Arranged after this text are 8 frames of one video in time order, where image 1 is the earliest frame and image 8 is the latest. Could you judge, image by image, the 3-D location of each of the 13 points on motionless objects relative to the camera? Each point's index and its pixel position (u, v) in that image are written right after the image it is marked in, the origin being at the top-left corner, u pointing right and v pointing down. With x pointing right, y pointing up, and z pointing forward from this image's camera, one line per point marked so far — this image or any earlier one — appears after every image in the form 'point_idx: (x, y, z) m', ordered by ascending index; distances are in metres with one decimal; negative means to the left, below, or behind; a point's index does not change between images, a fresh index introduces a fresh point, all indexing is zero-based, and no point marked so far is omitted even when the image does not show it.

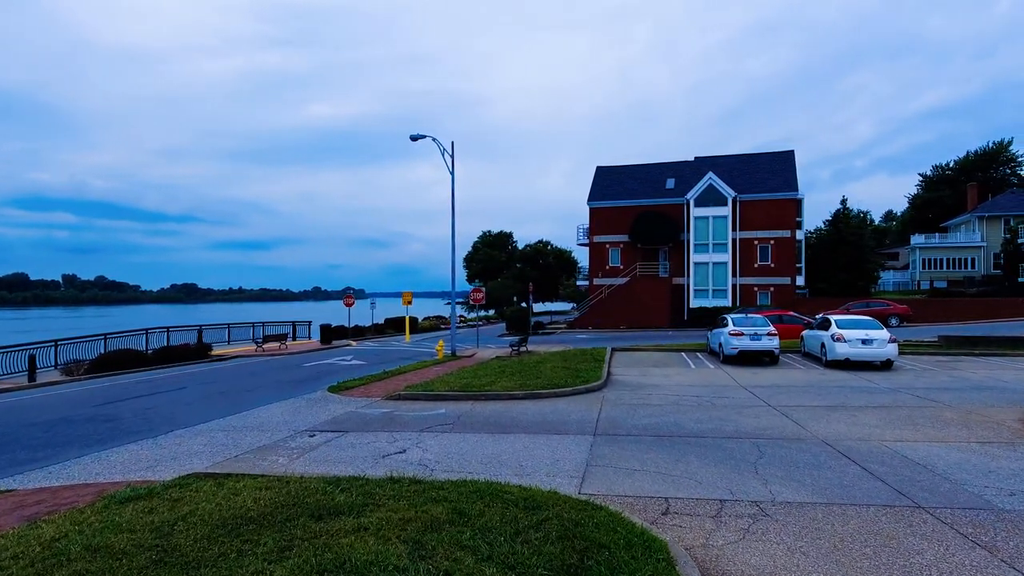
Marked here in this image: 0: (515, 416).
0: (0.0, -2.2, +11.1) m
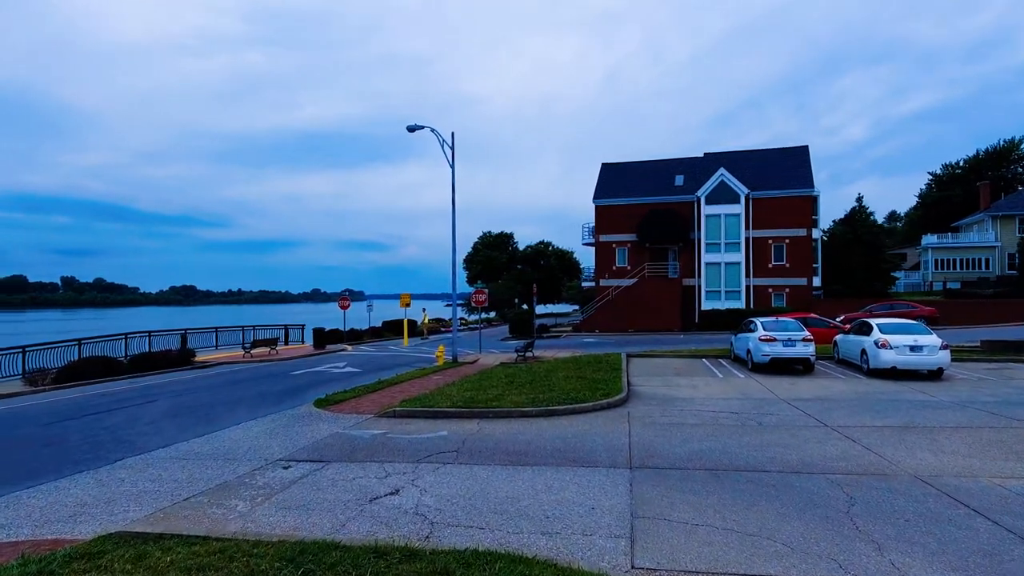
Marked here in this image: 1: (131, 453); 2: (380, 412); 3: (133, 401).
0: (+0.3, -2.2, +9.3) m
1: (-5.6, -2.4, +9.5) m
2: (-2.5, -2.3, +12.1) m
3: (-8.2, -2.5, +14.0) m
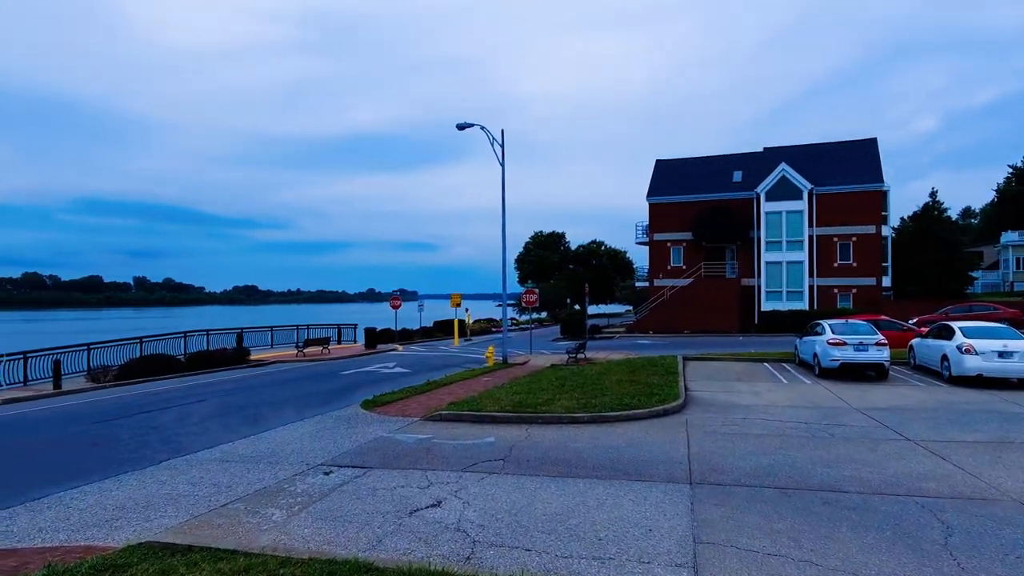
0: (+0.9, -2.2, +8.8) m
1: (-4.9, -2.4, +9.4) m
2: (-1.6, -2.3, +11.7) m
3: (-7.1, -2.5, +14.1) m
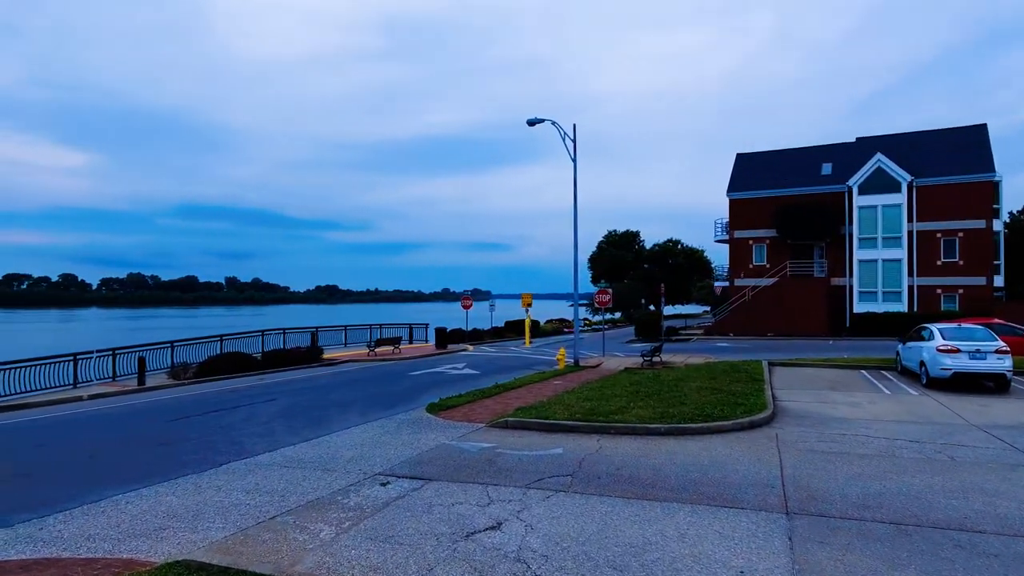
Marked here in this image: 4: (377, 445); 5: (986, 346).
0: (+1.8, -2.2, +8.0) m
1: (-3.9, -2.4, +9.3) m
2: (-0.3, -2.3, +11.2) m
3: (-5.6, -2.4, +14.2) m
4: (-2.0, -2.4, +9.8) m
5: (+10.3, -1.2, +14.1) m
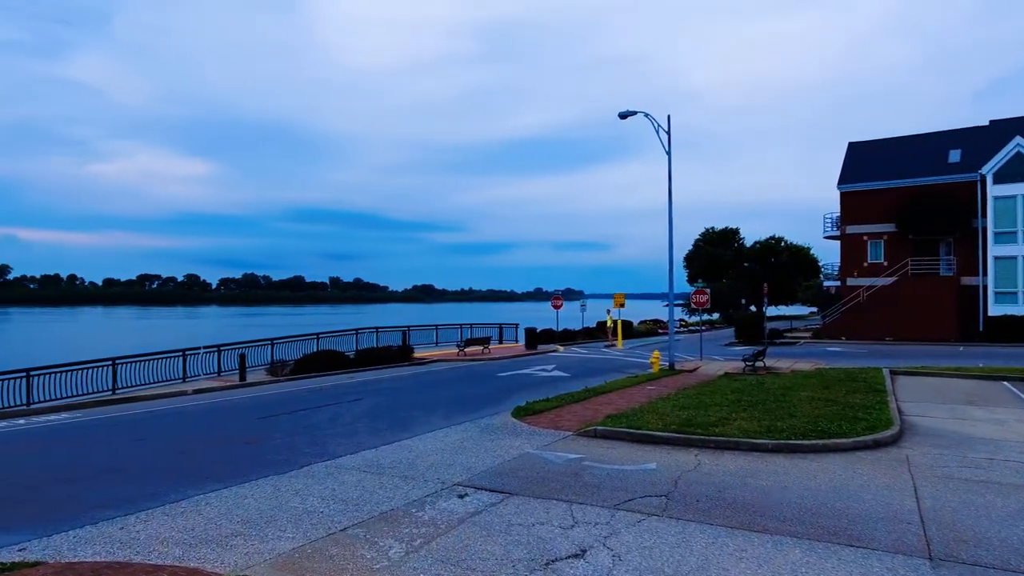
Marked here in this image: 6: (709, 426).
0: (+2.8, -2.2, +7.0) m
1: (-2.7, -2.4, +9.1) m
2: (+1.1, -2.3, +10.5) m
3: (-3.7, -2.4, +14.2) m
4: (-0.8, -2.4, +9.4) m
5: (+12.0, -1.2, +11.9) m
6: (+3.0, -2.1, +10.0) m
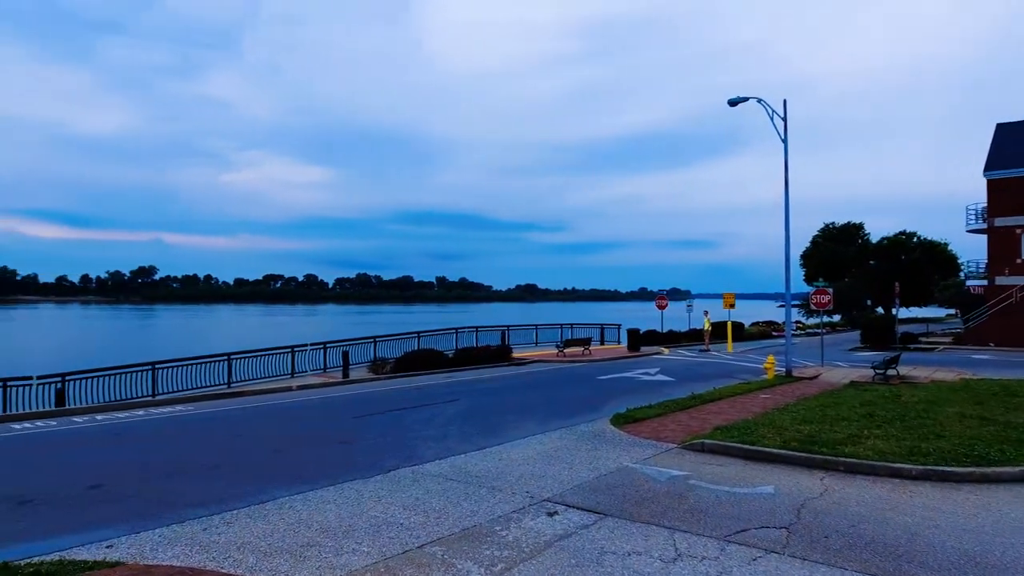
0: (+3.7, -2.2, +5.9) m
1: (-1.5, -2.4, +8.8) m
2: (+2.6, -2.3, +9.6) m
3: (-1.6, -2.4, +14.0) m
4: (+0.5, -2.3, +8.8) m
5: (+13.6, -1.2, +9.2) m
6: (+4.4, -2.1, +8.8) m
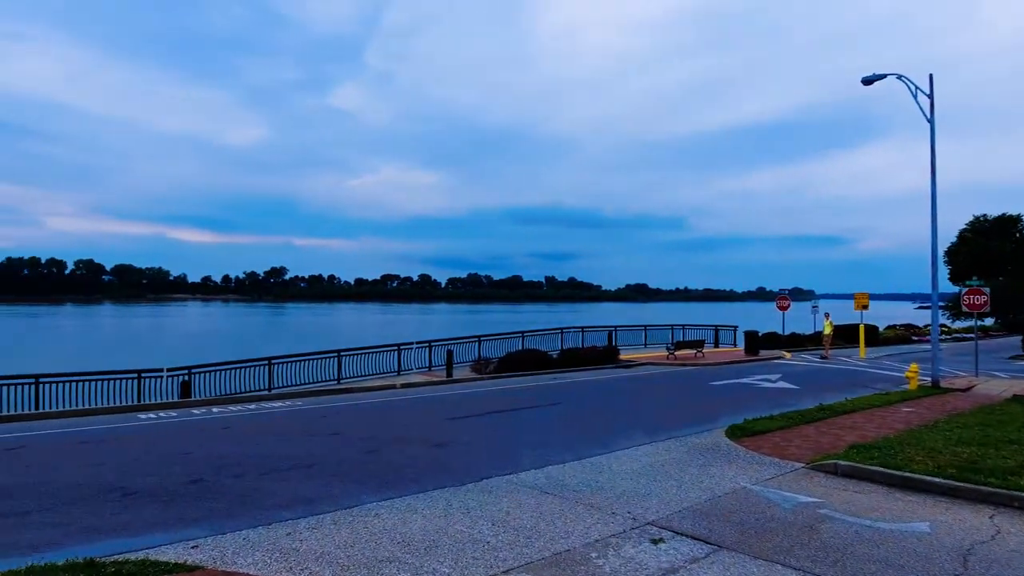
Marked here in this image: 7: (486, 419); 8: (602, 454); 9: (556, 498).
0: (+4.4, -2.2, +4.6) m
1: (-0.2, -2.3, +8.3) m
2: (+3.9, -2.2, +8.4) m
3: (+0.6, -2.4, +13.5) m
4: (+1.8, -2.3, +7.9) m
5: (+14.7, -1.2, +6.2) m
6: (+5.6, -2.1, +7.3) m
7: (-0.5, -2.4, +11.7) m
8: (+1.3, -2.3, +9.1) m
9: (+0.5, -2.3, +7.0) m
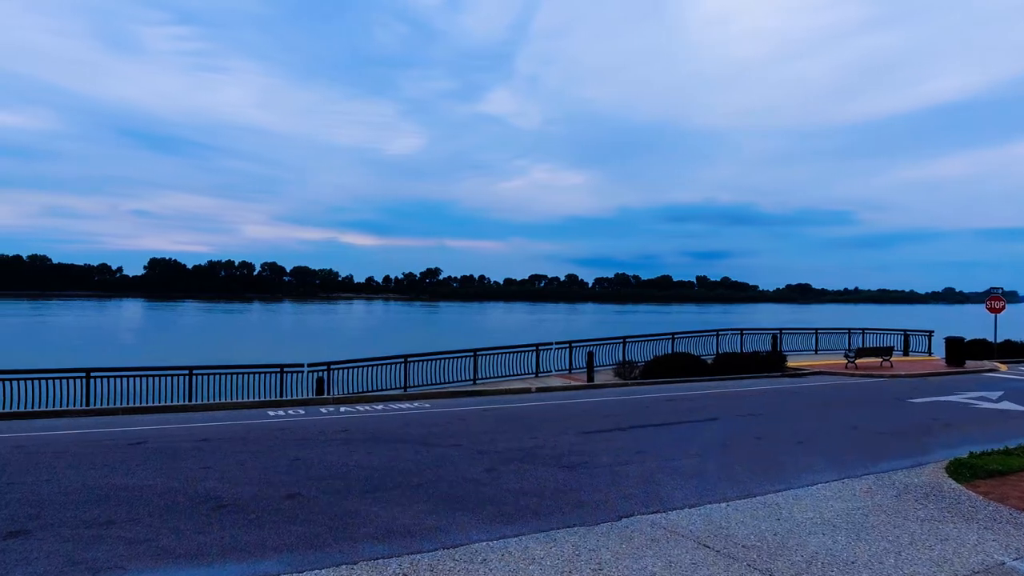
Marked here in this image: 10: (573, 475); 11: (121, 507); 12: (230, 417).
0: (+4.9, -2.1, +2.0) m
1: (+1.4, -2.2, +6.7) m
2: (+5.3, -2.2, +5.8) m
3: (+3.2, -2.3, +11.5) m
4: (+3.2, -2.2, +5.9) m
5: (+15.4, -1.1, +1.2) m
6: (+6.7, -2.0, +4.4) m
7: (+1.8, -2.3, +10.0) m
8: (+2.9, -2.2, +7.1) m
9: (+1.7, -2.2, +5.3) m
10: (+0.7, -2.3, +7.8) m
11: (-3.7, -2.1, +6.2) m
12: (-4.8, -2.2, +11.0) m
